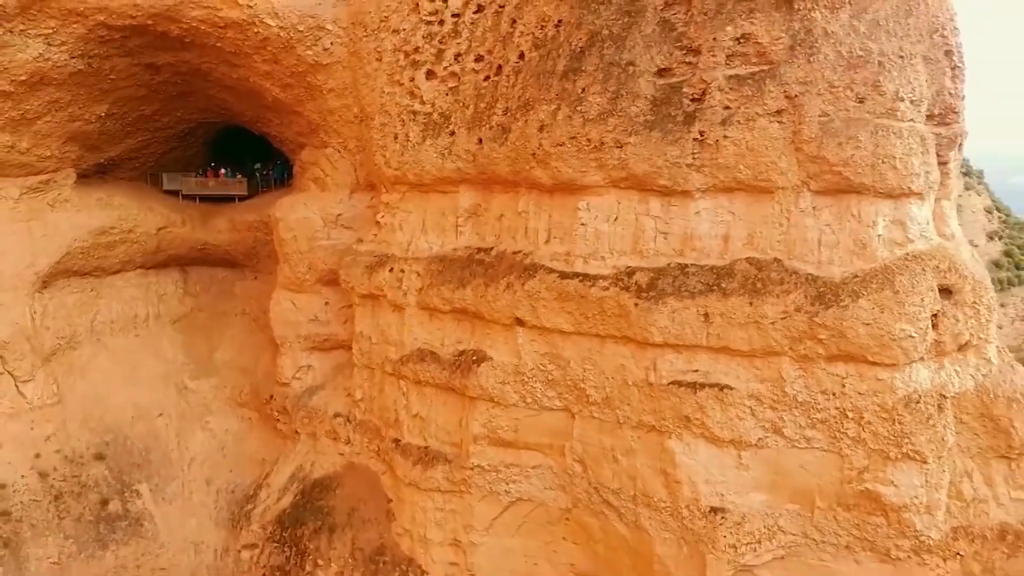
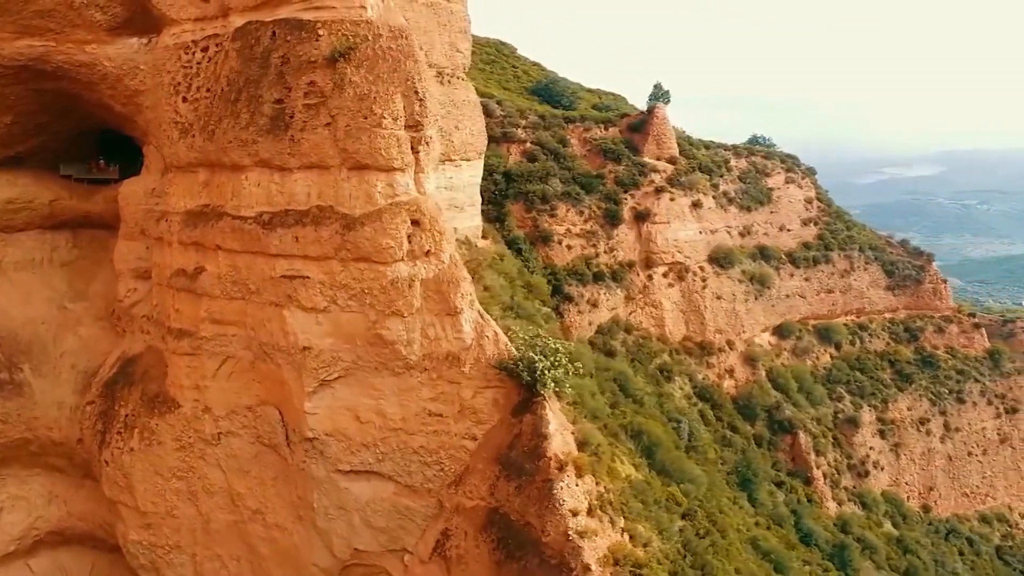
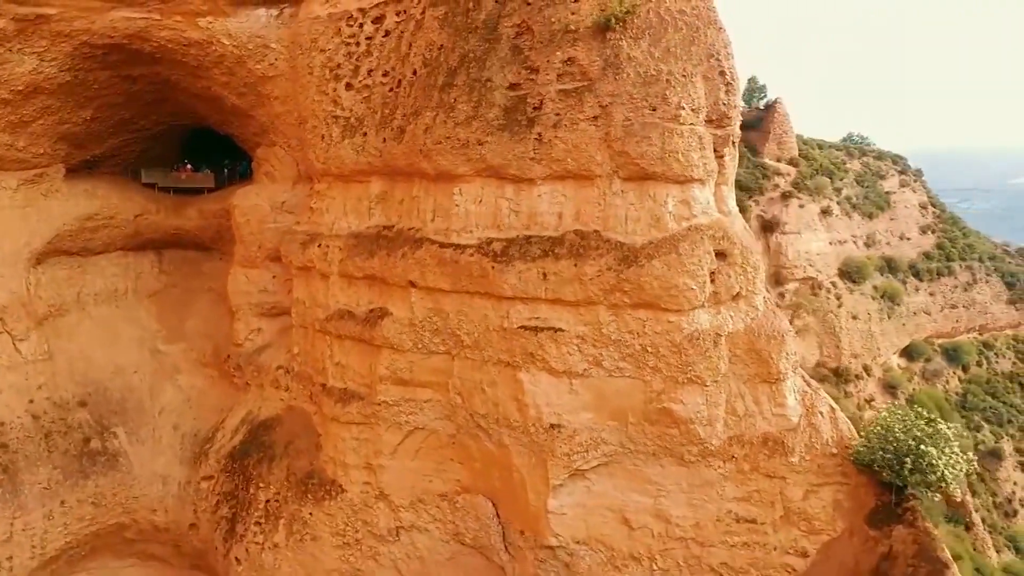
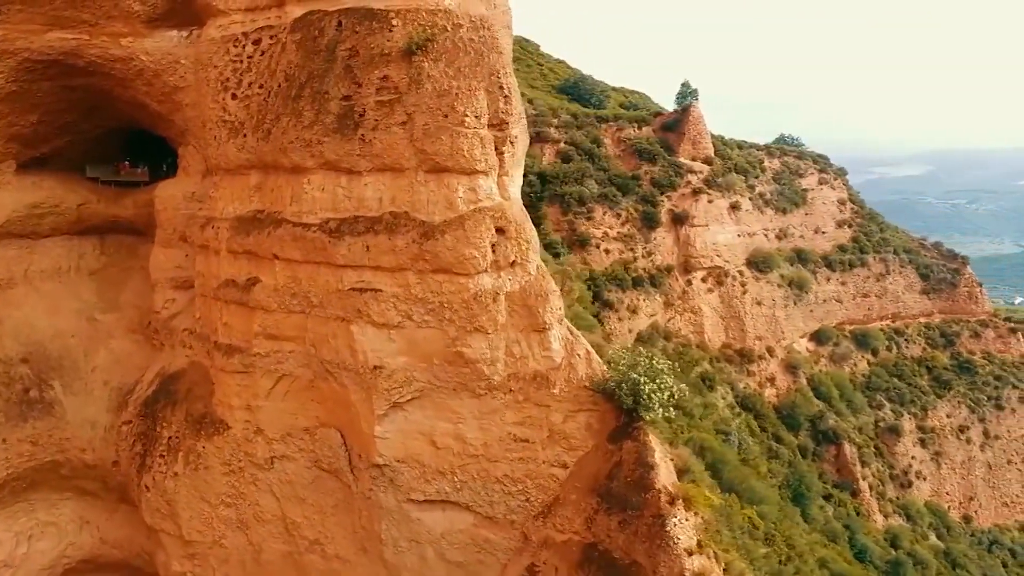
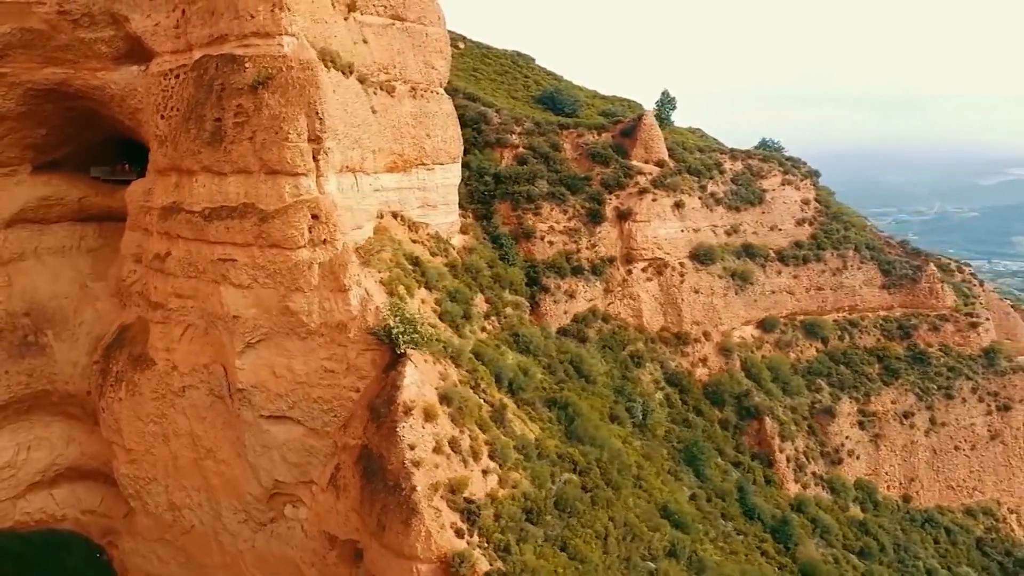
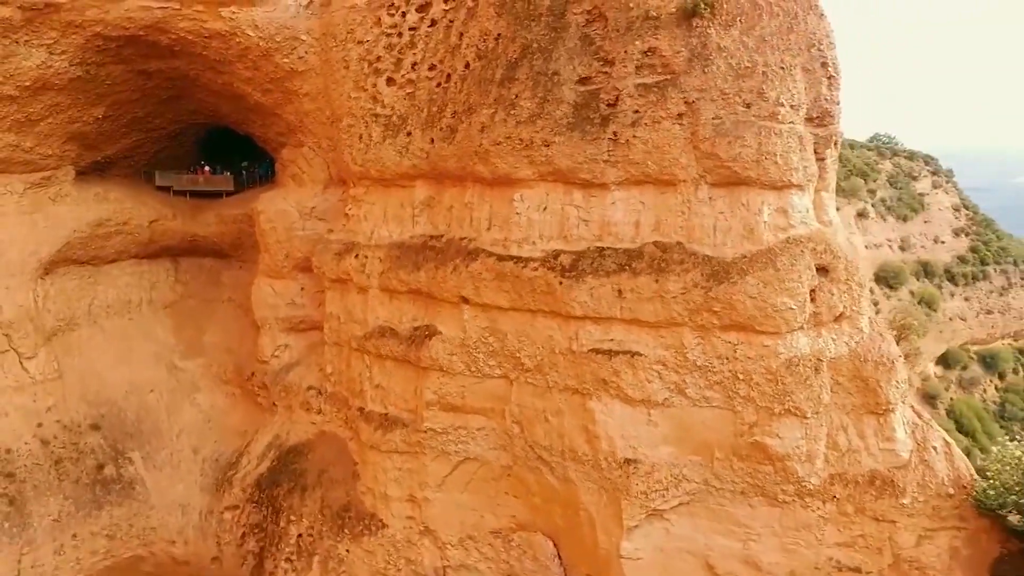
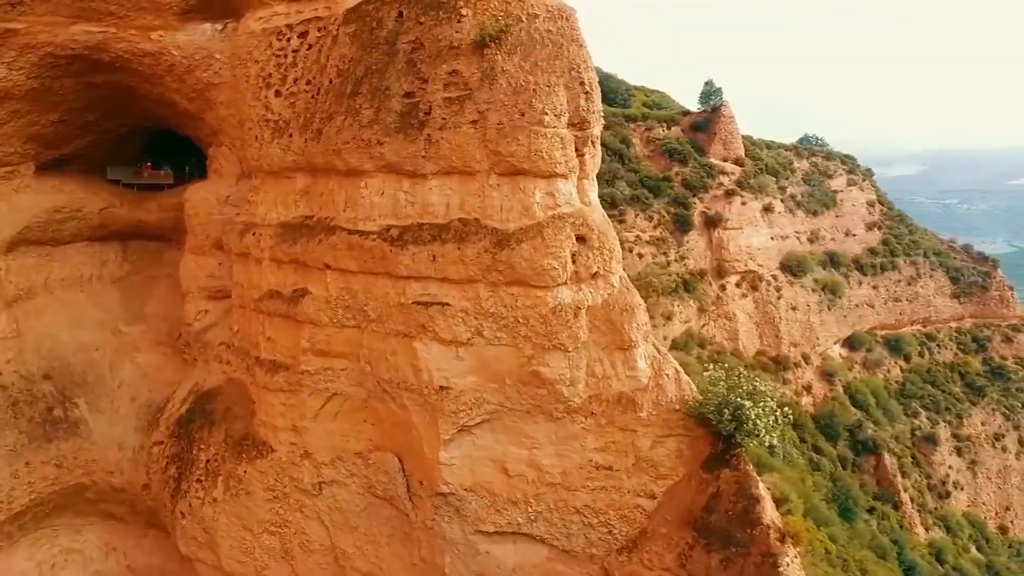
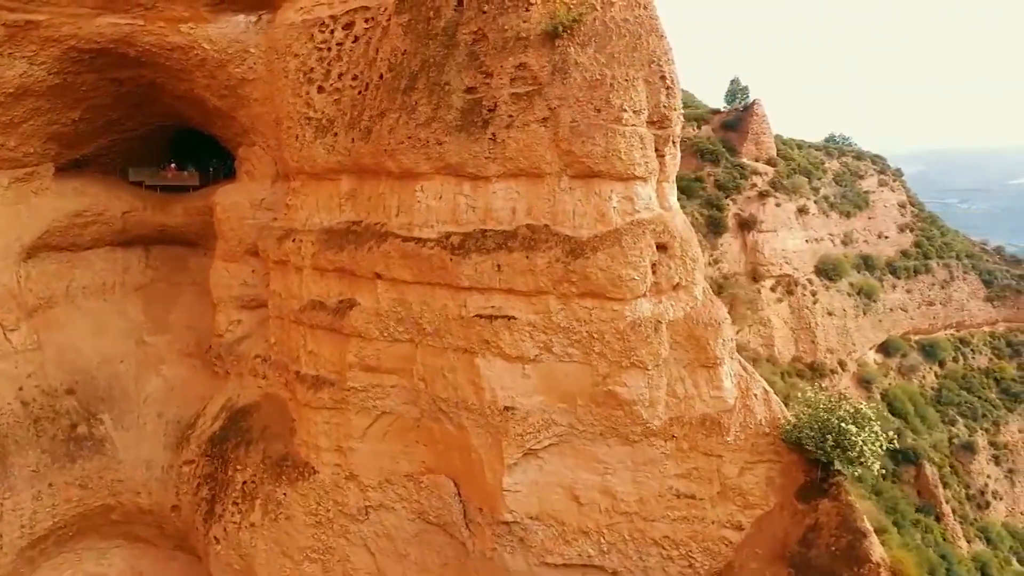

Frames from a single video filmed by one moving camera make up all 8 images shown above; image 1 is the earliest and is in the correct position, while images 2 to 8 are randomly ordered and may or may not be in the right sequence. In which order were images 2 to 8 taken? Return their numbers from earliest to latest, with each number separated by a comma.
6, 3, 8, 7, 4, 2, 5
